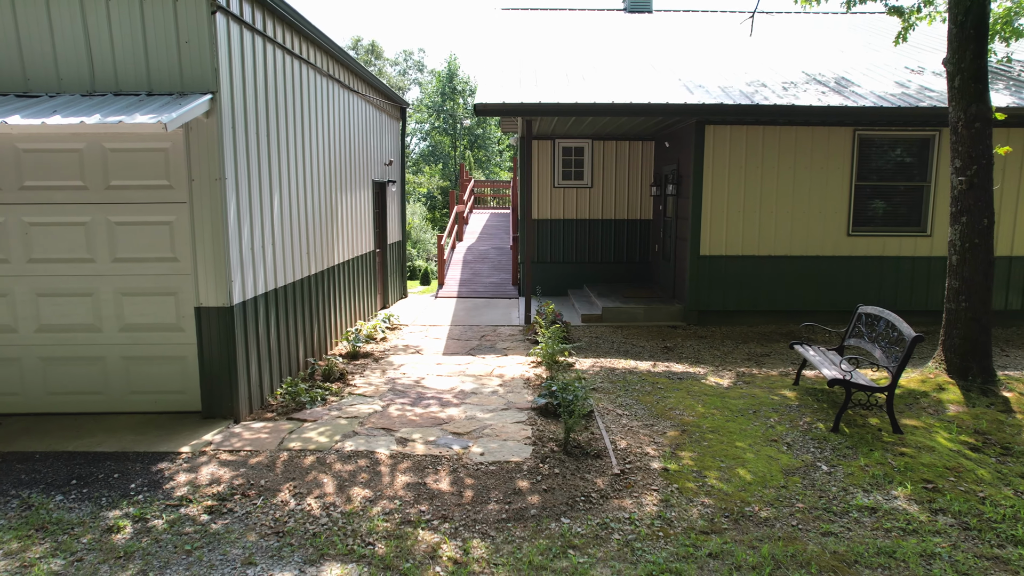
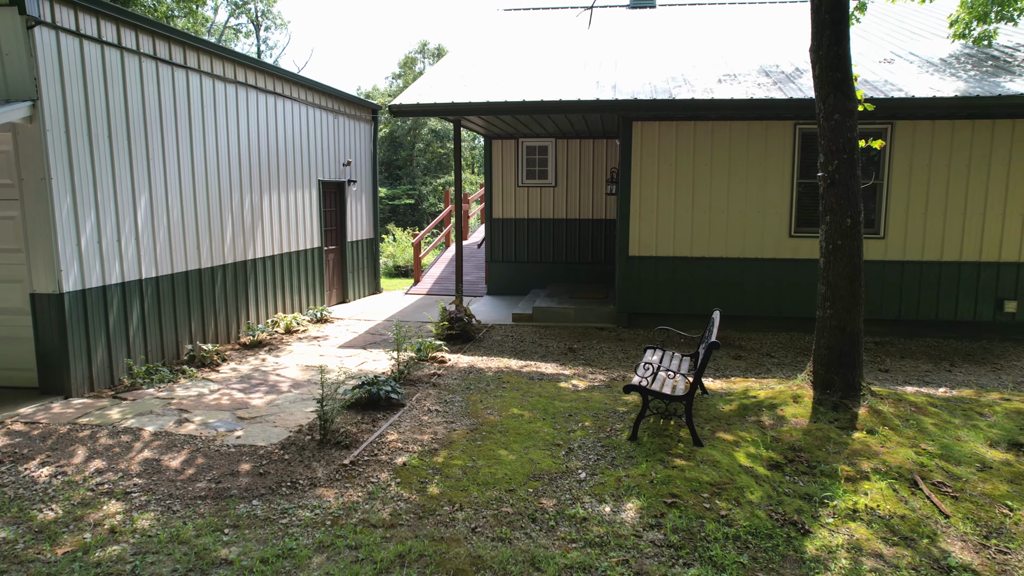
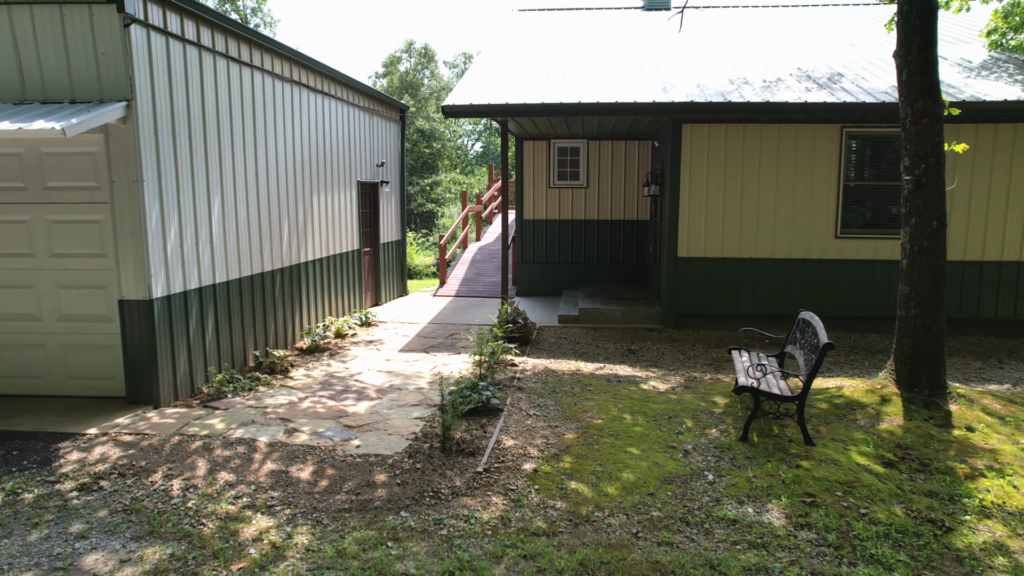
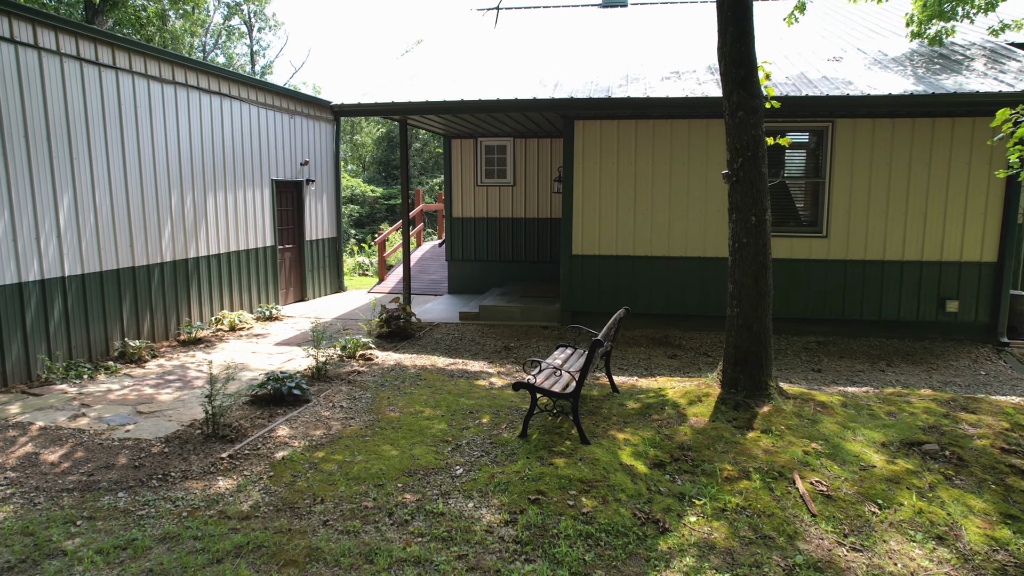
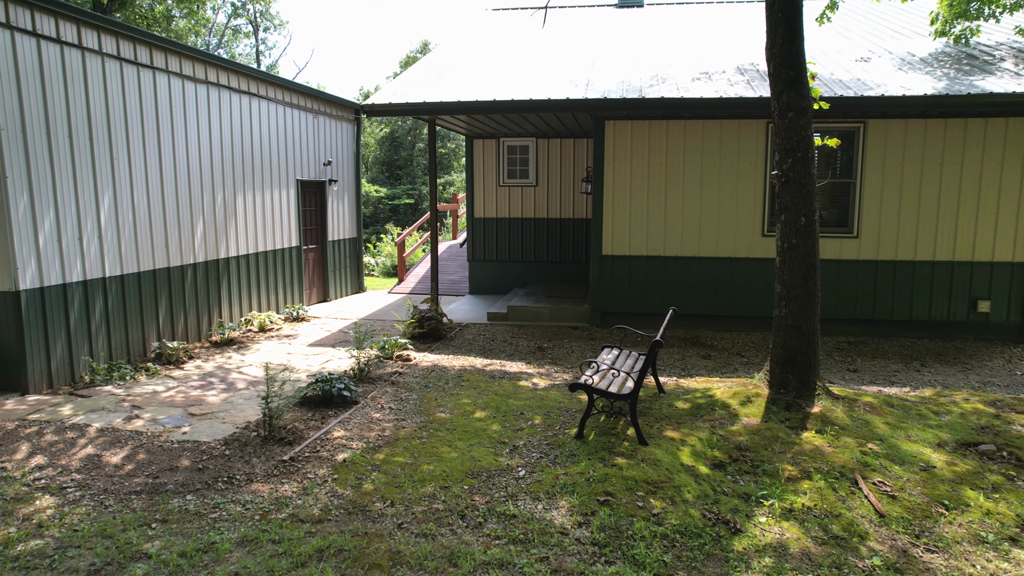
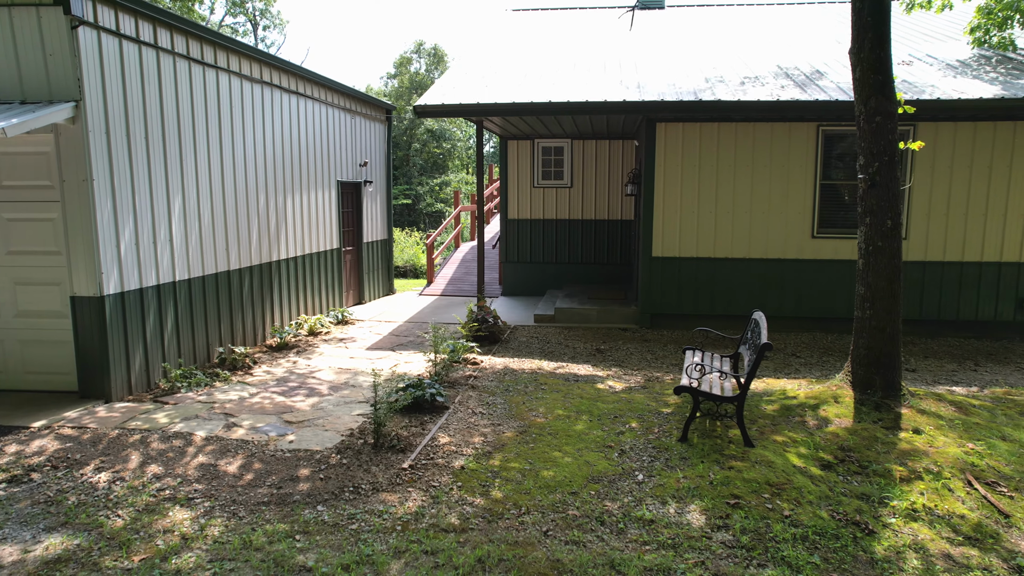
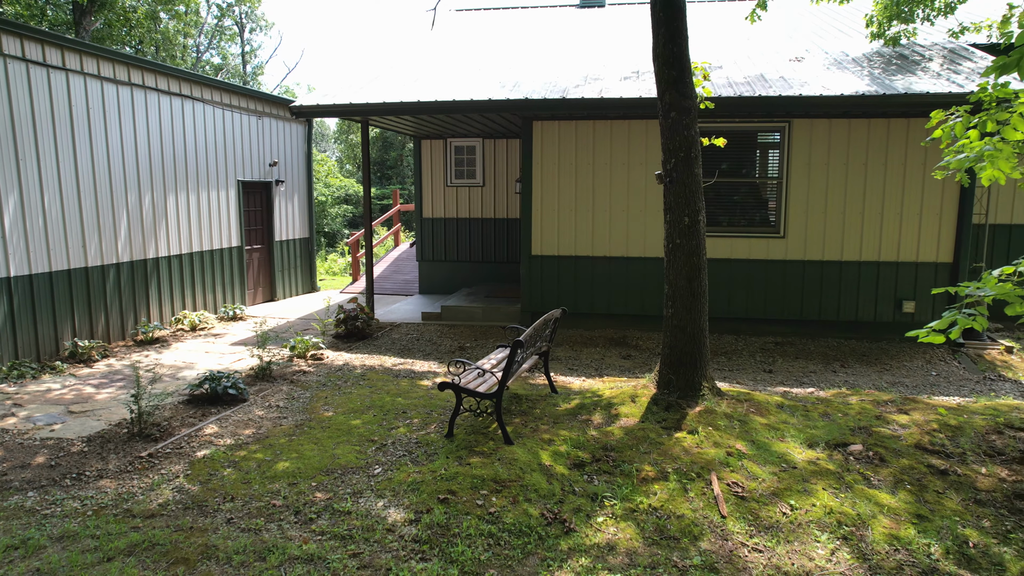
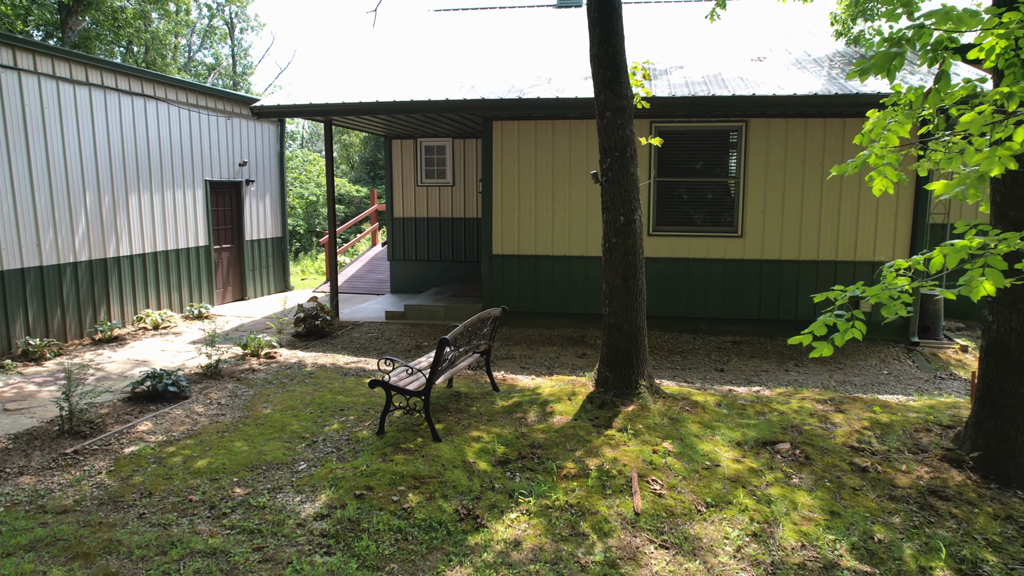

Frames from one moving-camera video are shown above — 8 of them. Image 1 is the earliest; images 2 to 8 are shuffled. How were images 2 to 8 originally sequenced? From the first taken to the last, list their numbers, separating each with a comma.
3, 6, 2, 5, 4, 7, 8
